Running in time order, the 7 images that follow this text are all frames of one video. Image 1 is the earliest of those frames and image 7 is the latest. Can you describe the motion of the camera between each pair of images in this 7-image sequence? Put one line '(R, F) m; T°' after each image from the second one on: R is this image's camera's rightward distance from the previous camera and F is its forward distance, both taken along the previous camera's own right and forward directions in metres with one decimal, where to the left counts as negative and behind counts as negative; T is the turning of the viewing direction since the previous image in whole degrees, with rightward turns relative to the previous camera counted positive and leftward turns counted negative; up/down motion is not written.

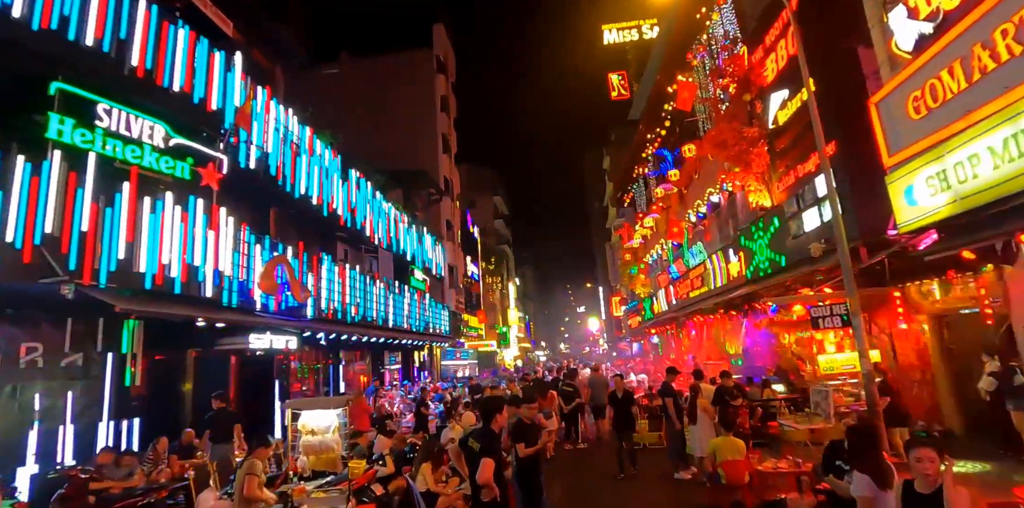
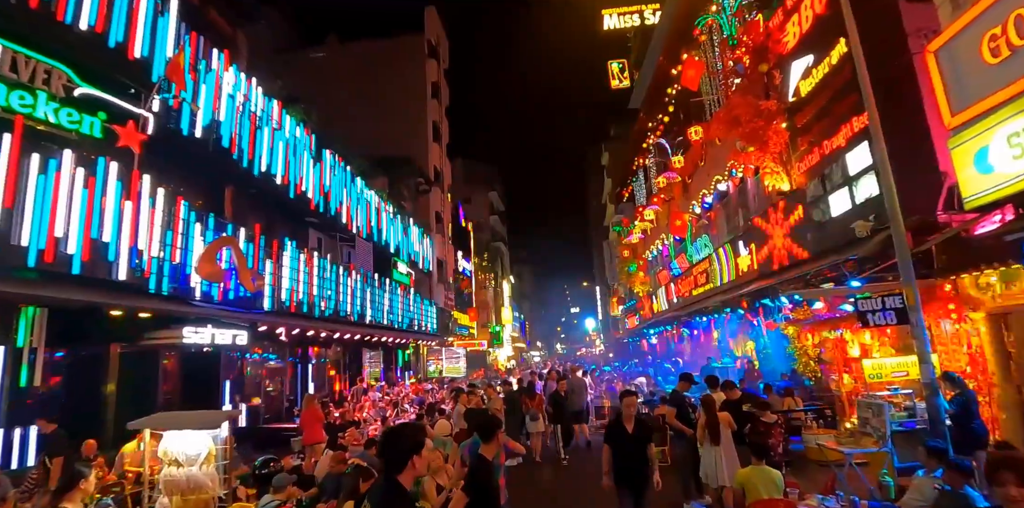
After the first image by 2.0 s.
(+0.3, +1.9) m; 0°
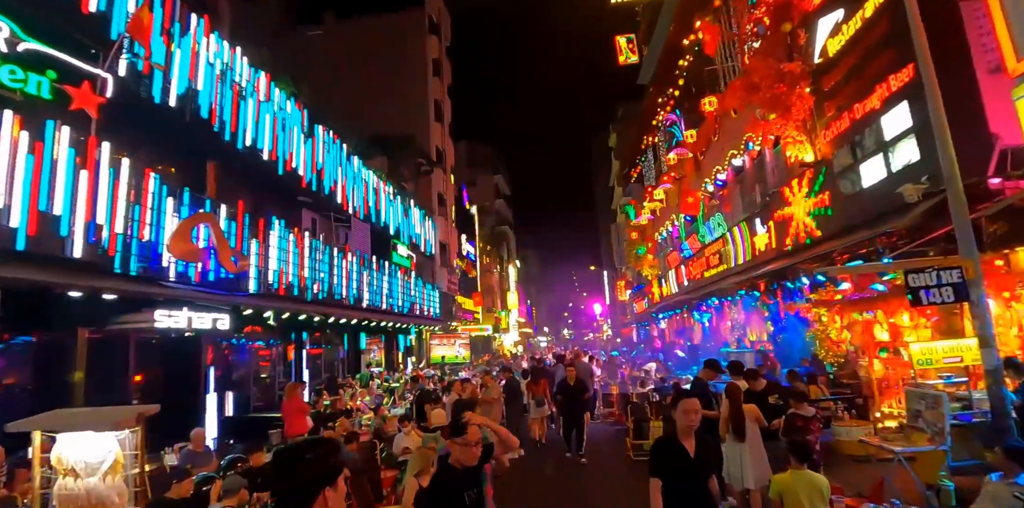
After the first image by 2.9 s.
(+0.1, +1.0) m; -1°
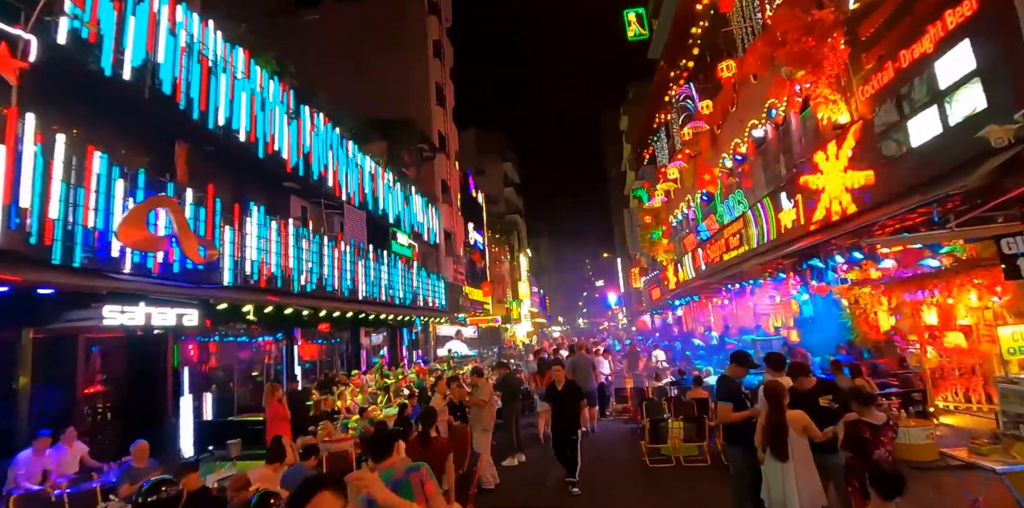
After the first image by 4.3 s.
(+0.3, +1.3) m; -1°
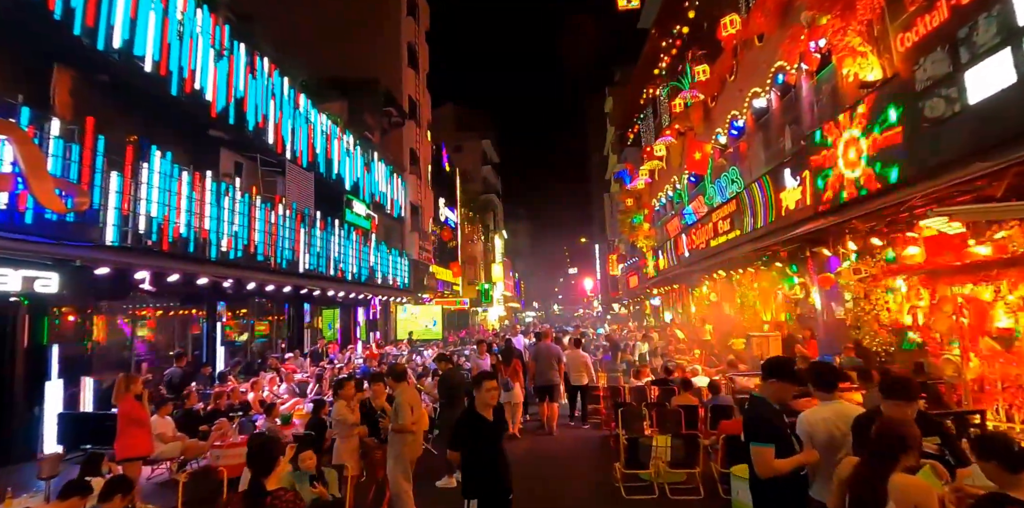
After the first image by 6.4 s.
(+0.4, +2.1) m; +2°
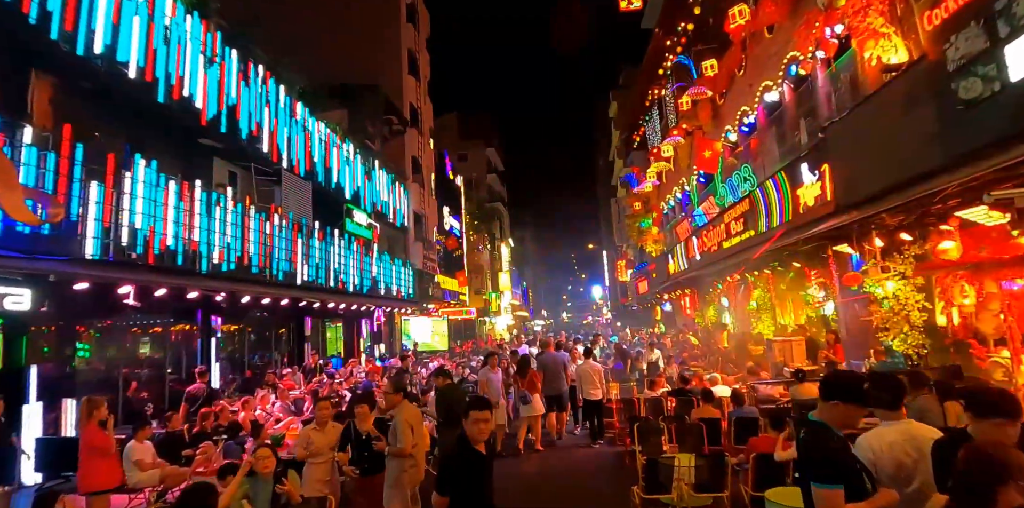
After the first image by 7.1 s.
(+0.1, +0.6) m; -1°
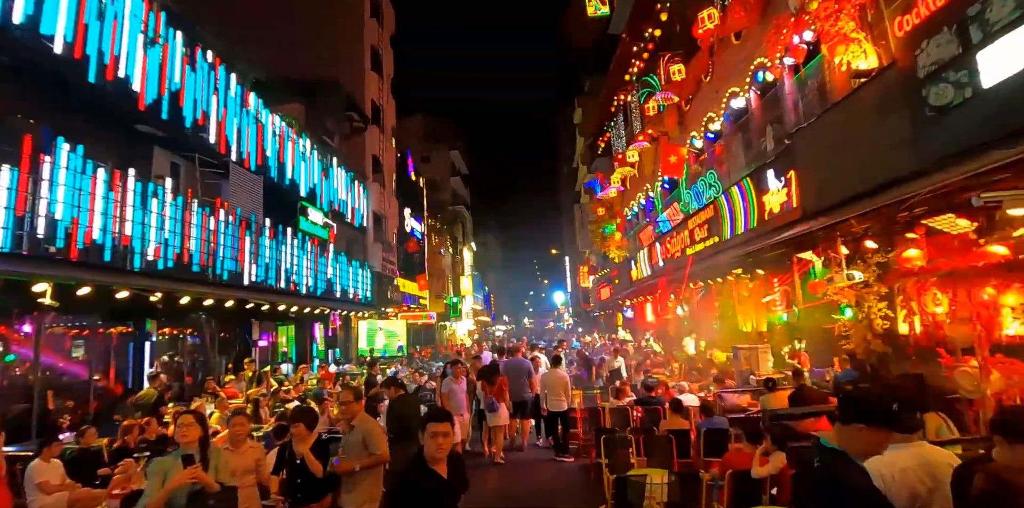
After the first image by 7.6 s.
(+0.1, +0.5) m; +4°
